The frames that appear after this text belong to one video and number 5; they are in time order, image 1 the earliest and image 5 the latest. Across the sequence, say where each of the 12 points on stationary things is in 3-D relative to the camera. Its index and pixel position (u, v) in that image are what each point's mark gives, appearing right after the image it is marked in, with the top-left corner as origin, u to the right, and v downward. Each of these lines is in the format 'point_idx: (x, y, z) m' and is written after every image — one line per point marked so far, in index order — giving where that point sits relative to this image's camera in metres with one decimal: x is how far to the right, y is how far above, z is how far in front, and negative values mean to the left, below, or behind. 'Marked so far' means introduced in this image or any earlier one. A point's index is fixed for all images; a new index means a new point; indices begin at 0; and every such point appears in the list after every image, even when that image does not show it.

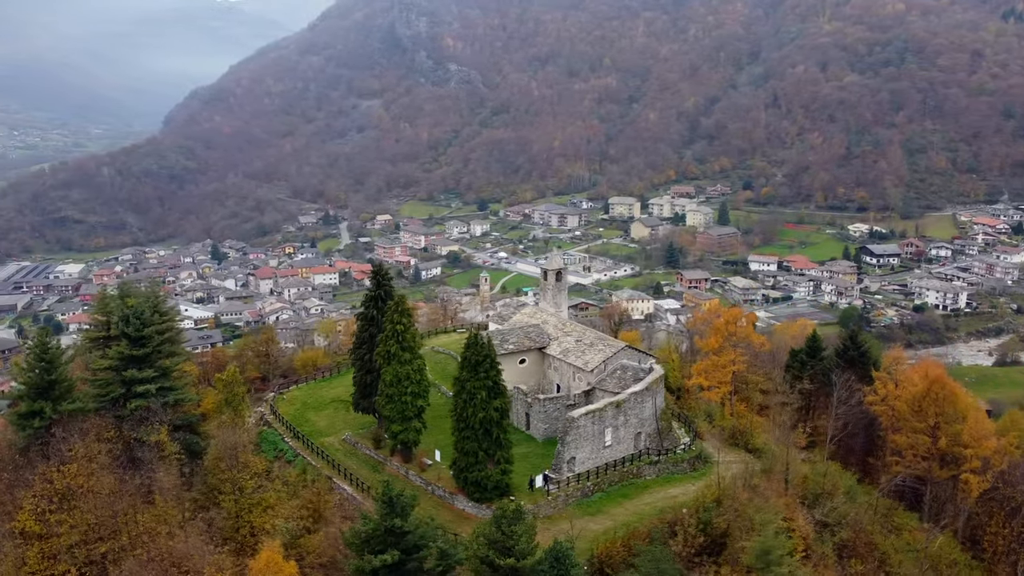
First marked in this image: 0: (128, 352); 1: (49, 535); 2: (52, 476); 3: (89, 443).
0: (-9.1, -1.5, +19.0) m
1: (-8.7, -4.7, +15.2) m
2: (-9.2, -3.8, +16.1) m
3: (-9.1, -3.3, +17.3) m
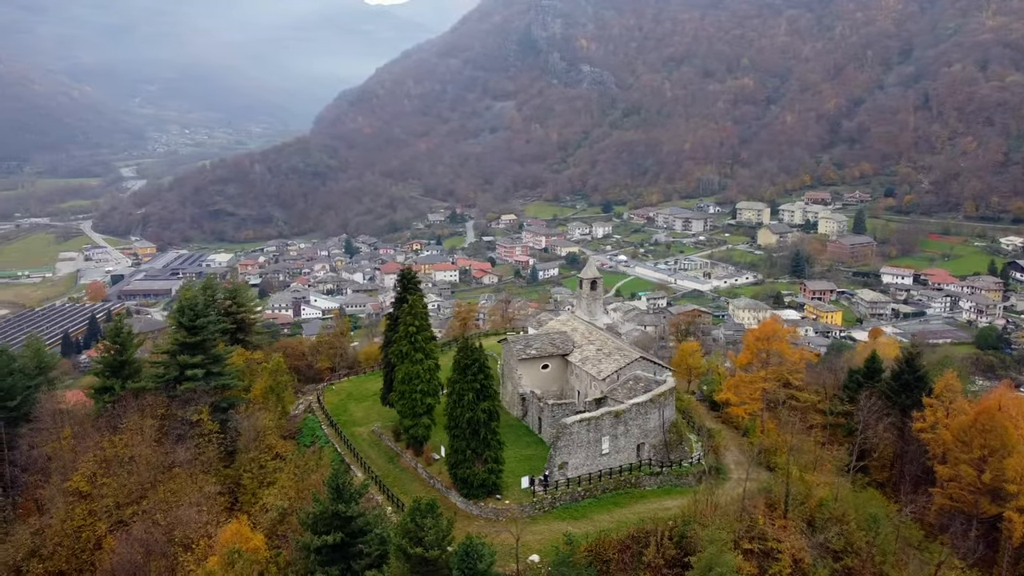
0: (-8.7, -1.4, +21.3) m
1: (-9.1, -4.5, +17.4) m
2: (-9.4, -3.6, +18.4) m
3: (-9.0, -3.2, +19.6) m
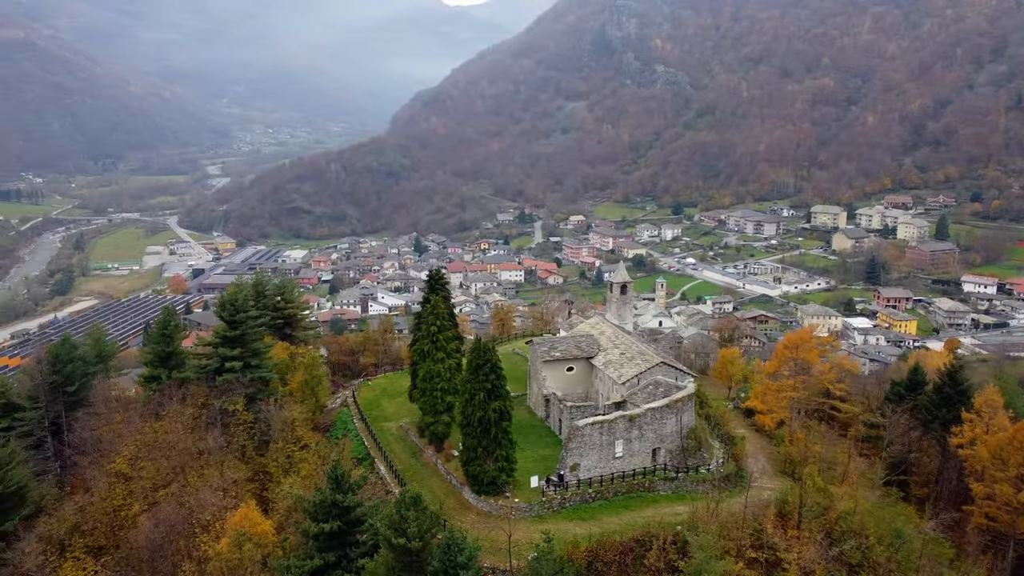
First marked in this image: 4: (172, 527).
0: (-8.0, -1.3, +22.4) m
1: (-8.8, -4.4, +18.6) m
2: (-9.0, -3.5, +19.6) m
3: (-8.6, -3.1, +20.8) m
4: (-6.7, -4.7, +15.7) m
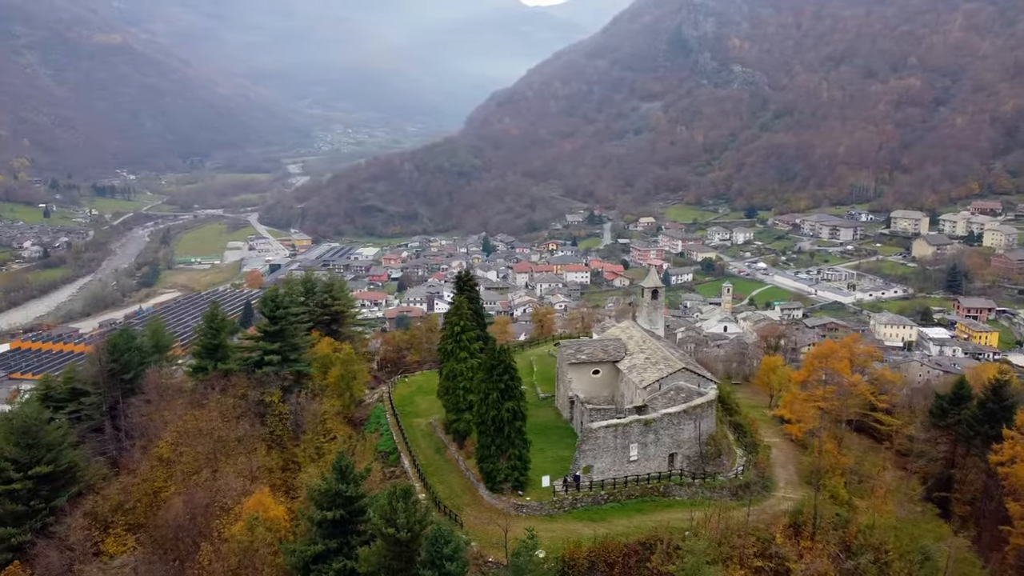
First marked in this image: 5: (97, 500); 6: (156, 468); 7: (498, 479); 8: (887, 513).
0: (-7.2, -1.2, +23.6) m
1: (-8.4, -4.3, +19.8) m
2: (-8.5, -3.4, +20.9) m
3: (-7.9, -2.9, +22.0) m
4: (-6.5, -4.6, +16.8) m
5: (-9.7, -5.0, +18.8) m
6: (-8.8, -4.4, +19.6) m
7: (-0.3, -4.3, +17.9) m
8: (+9.3, -5.6, +19.9) m
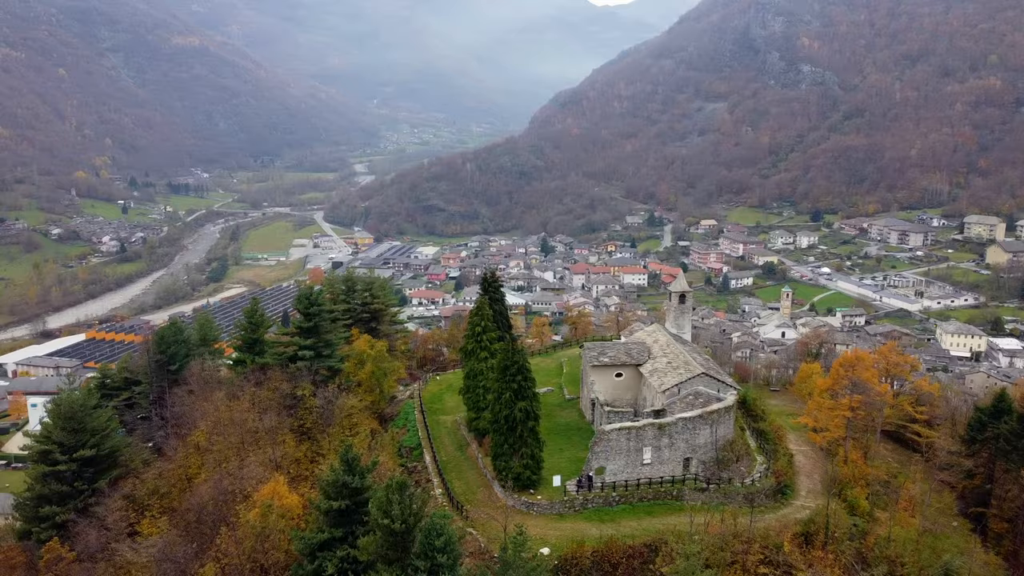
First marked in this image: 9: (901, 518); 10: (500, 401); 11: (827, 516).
0: (-6.4, -1.1, +24.5) m
1: (-7.9, -4.2, +20.8) m
2: (-7.9, -3.3, +21.9) m
3: (-7.3, -2.9, +22.9) m
4: (-6.3, -4.6, +17.6) m
5: (-9.4, -4.9, +19.9) m
6: (-8.3, -4.3, +20.6) m
7: (0.0, -4.3, +18.3) m
8: (+9.7, -5.8, +19.5) m
9: (+9.7, -5.8, +19.8) m
10: (-0.2, -2.6, +18.5) m
11: (+7.3, -5.4, +18.4) m
